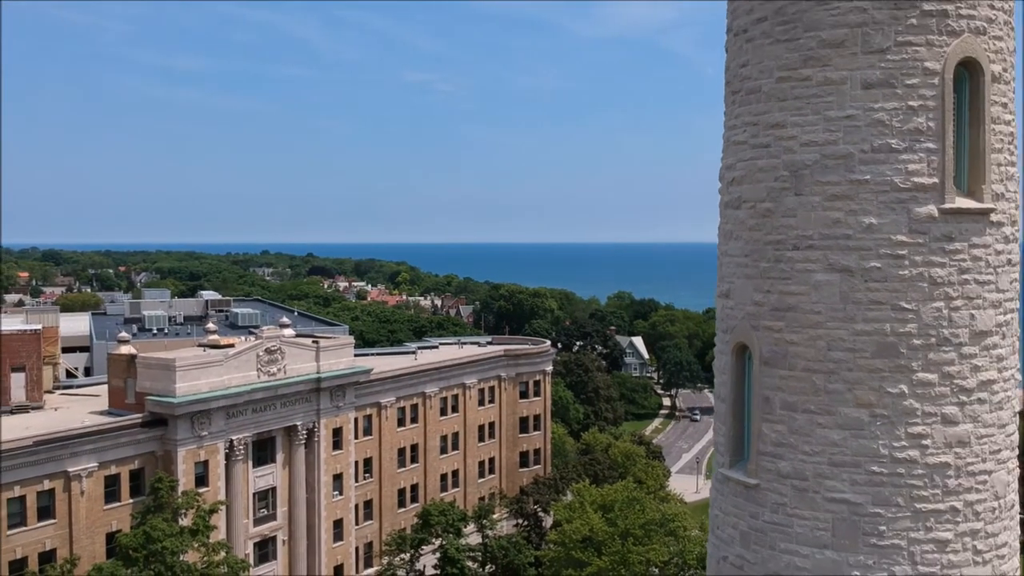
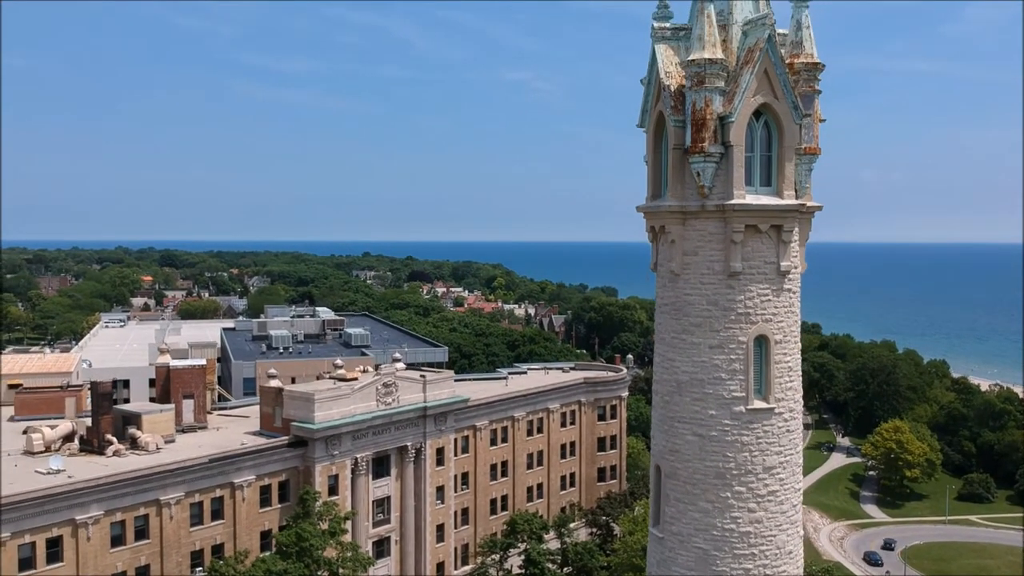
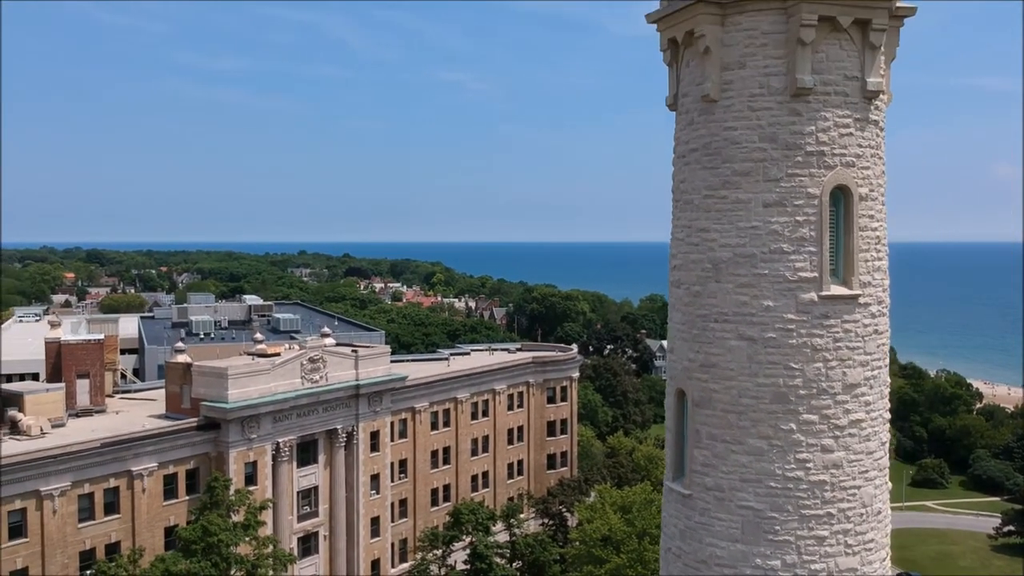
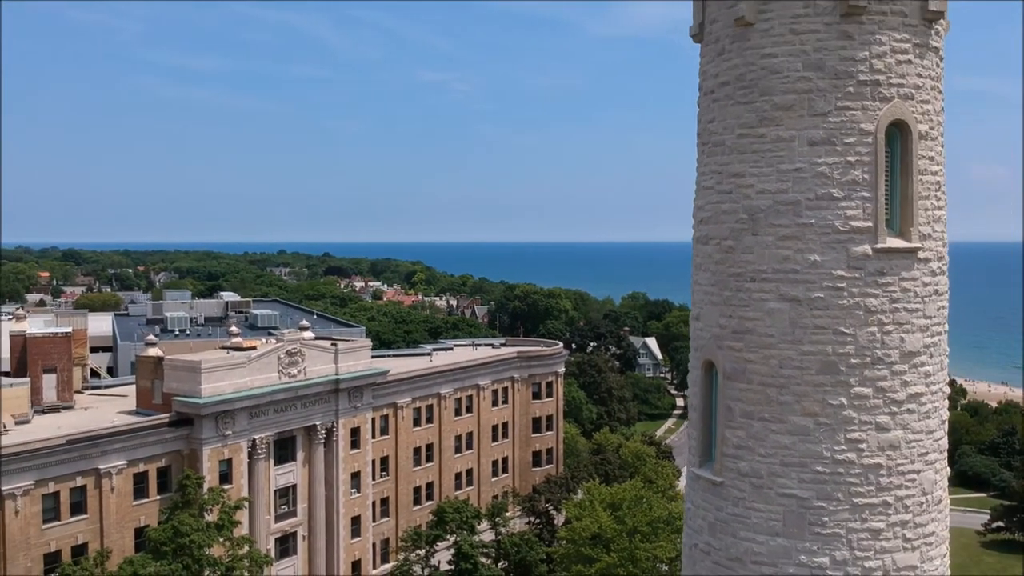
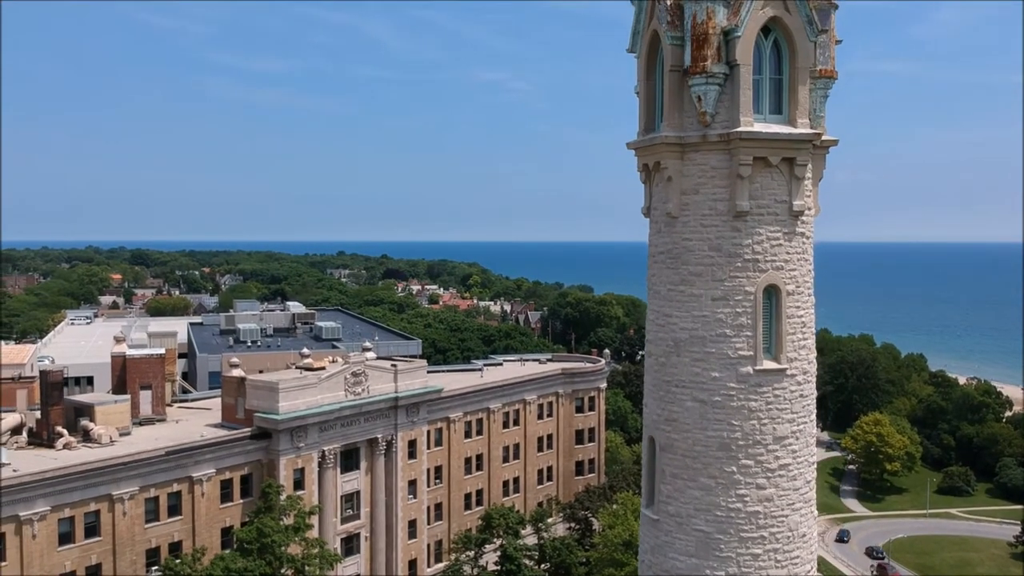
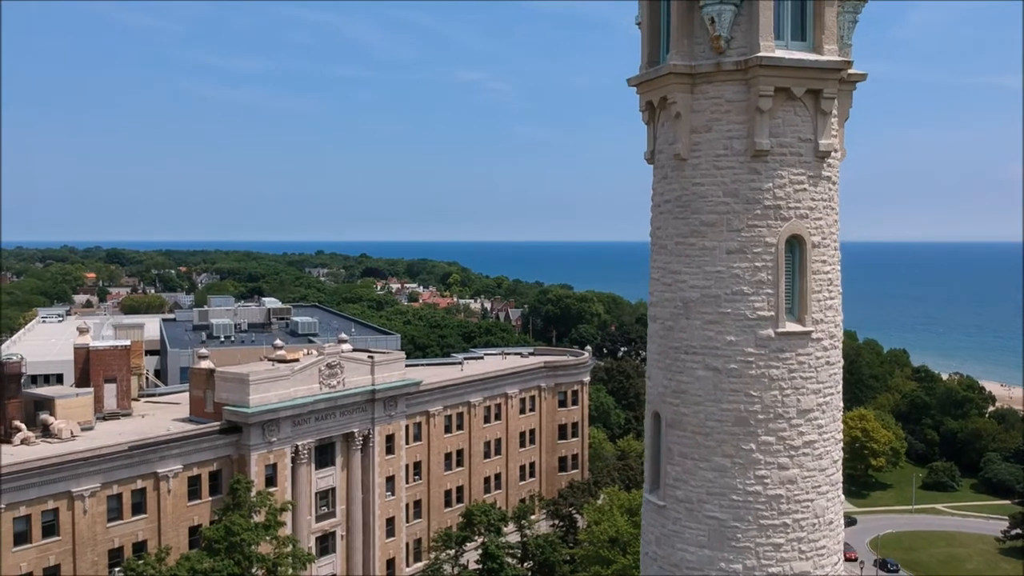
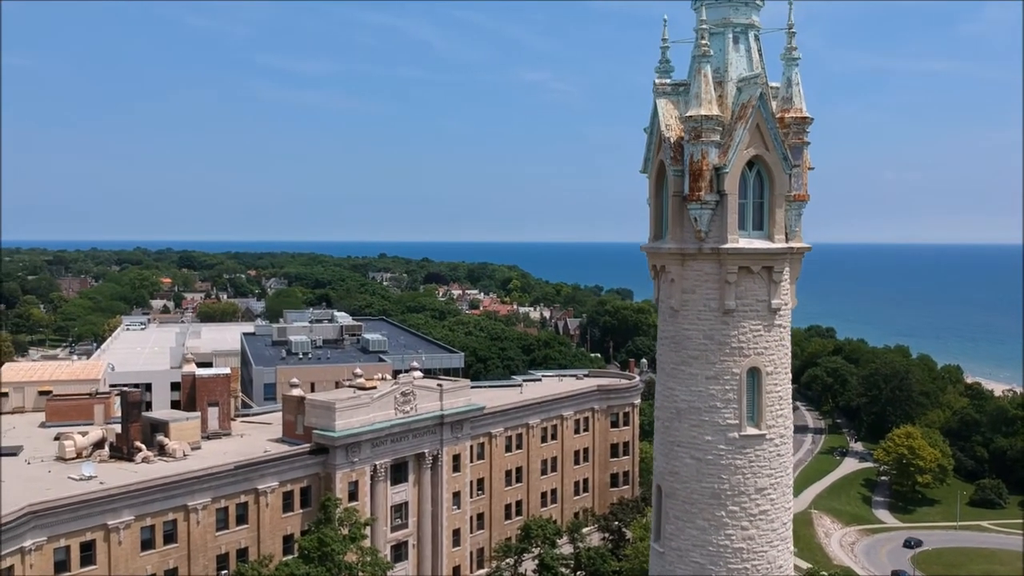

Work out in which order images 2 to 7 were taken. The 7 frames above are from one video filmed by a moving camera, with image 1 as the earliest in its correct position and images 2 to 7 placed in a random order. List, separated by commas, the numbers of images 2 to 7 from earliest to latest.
4, 3, 6, 5, 2, 7
